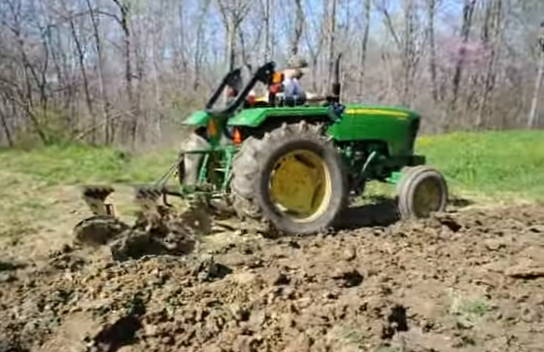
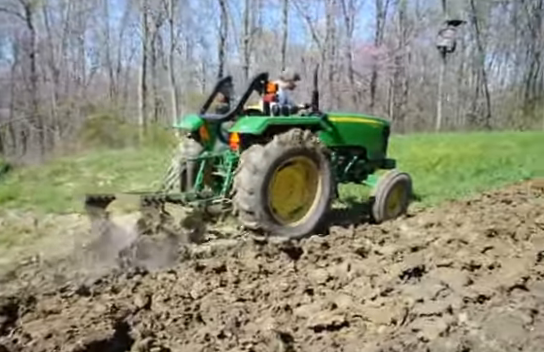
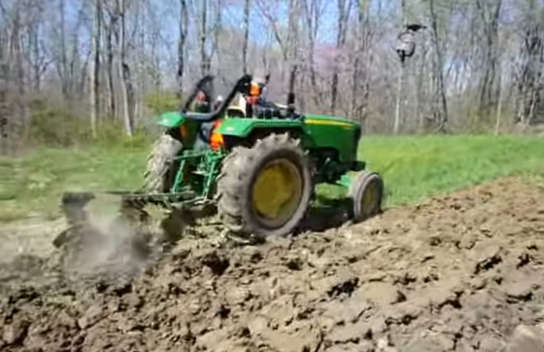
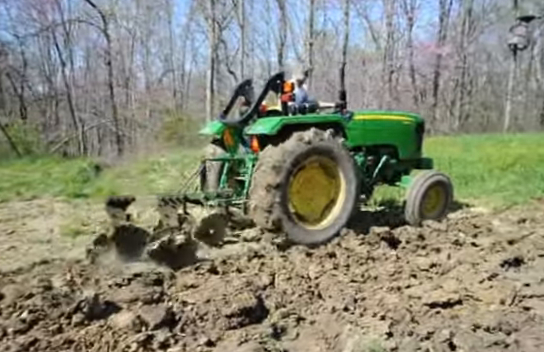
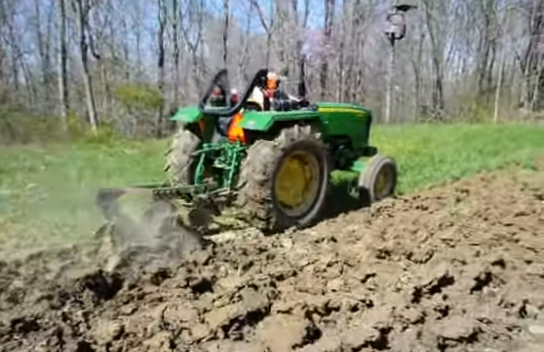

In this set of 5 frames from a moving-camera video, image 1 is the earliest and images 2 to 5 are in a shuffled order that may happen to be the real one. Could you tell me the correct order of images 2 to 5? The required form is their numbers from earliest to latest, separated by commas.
4, 2, 3, 5
